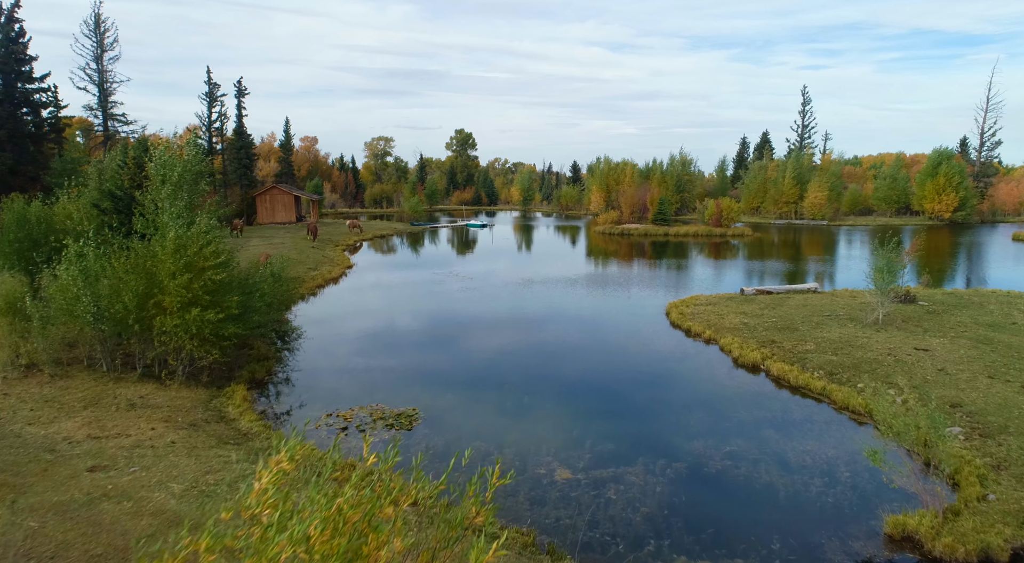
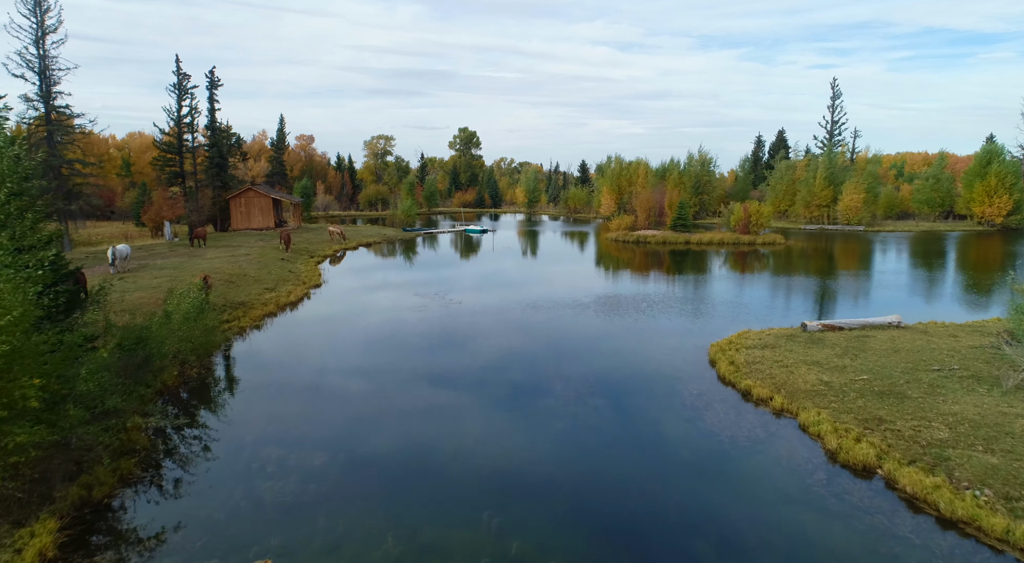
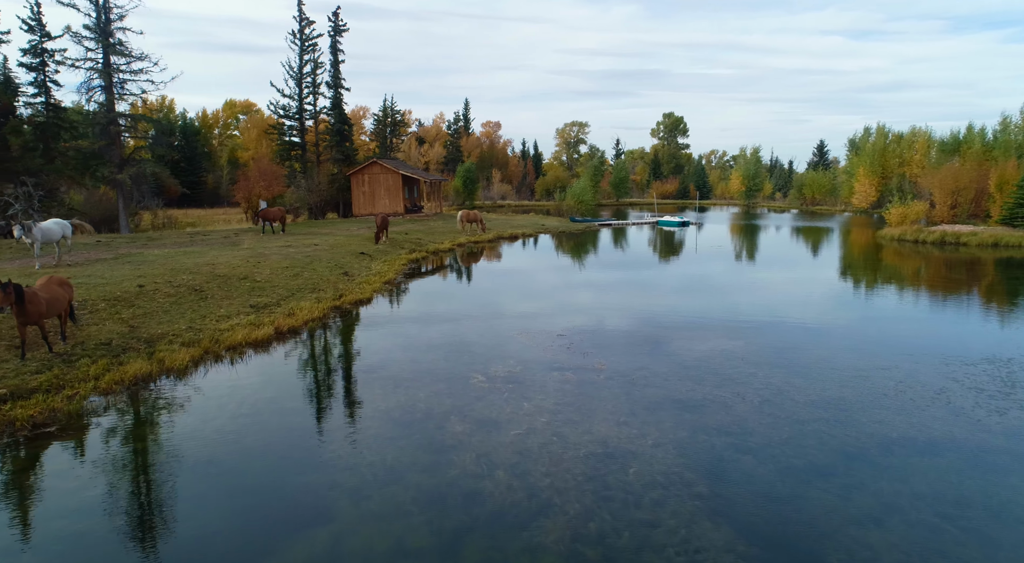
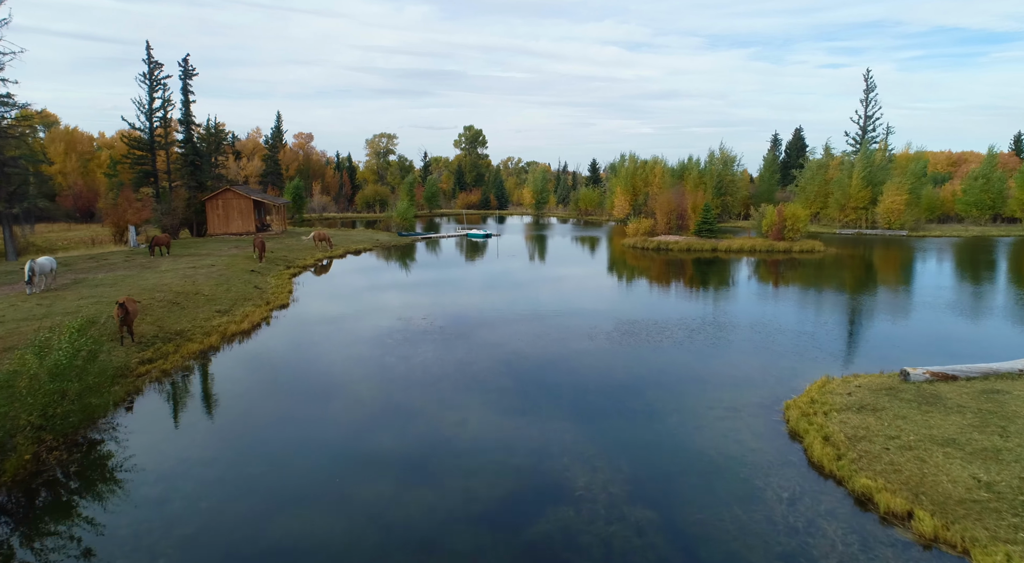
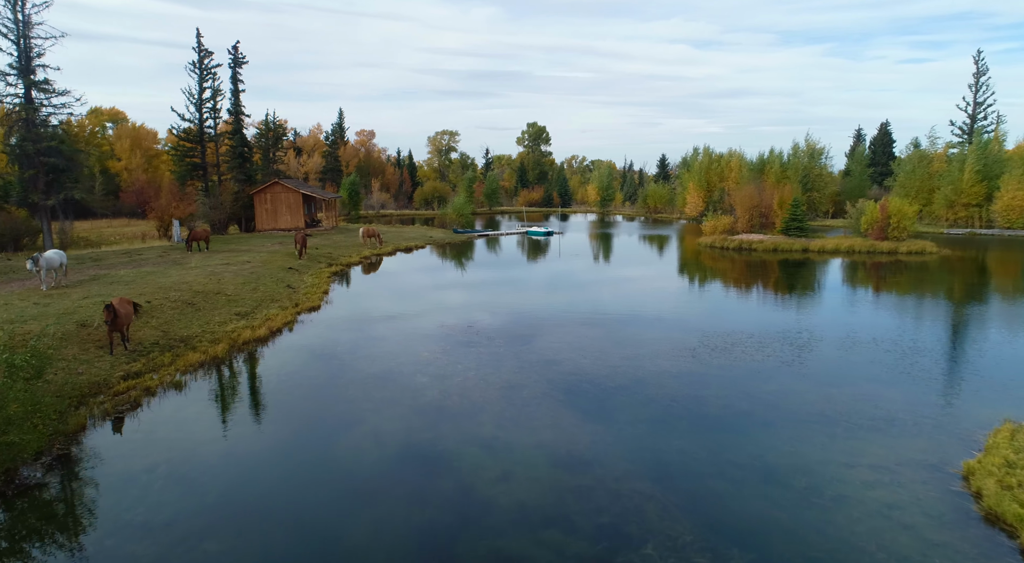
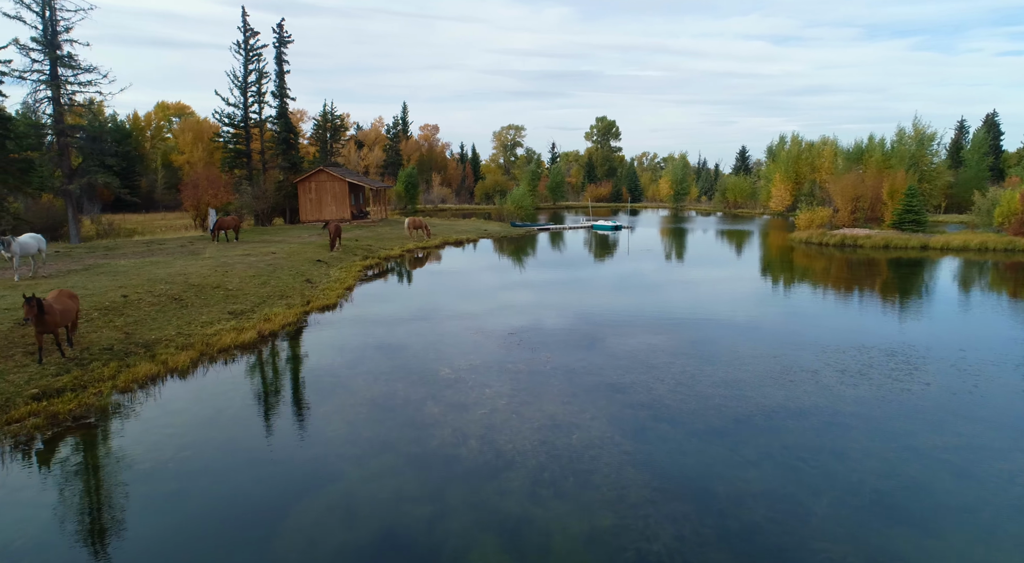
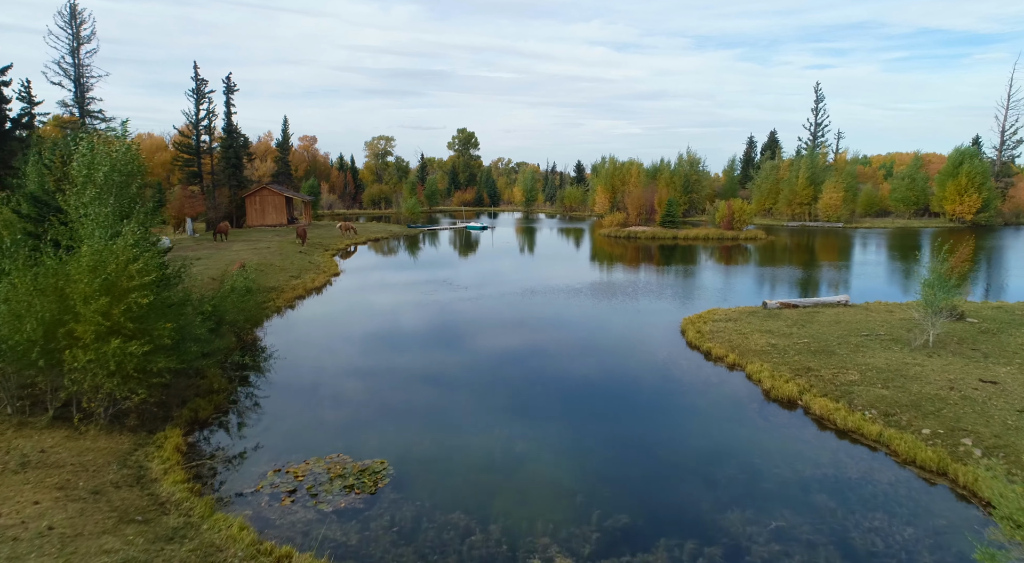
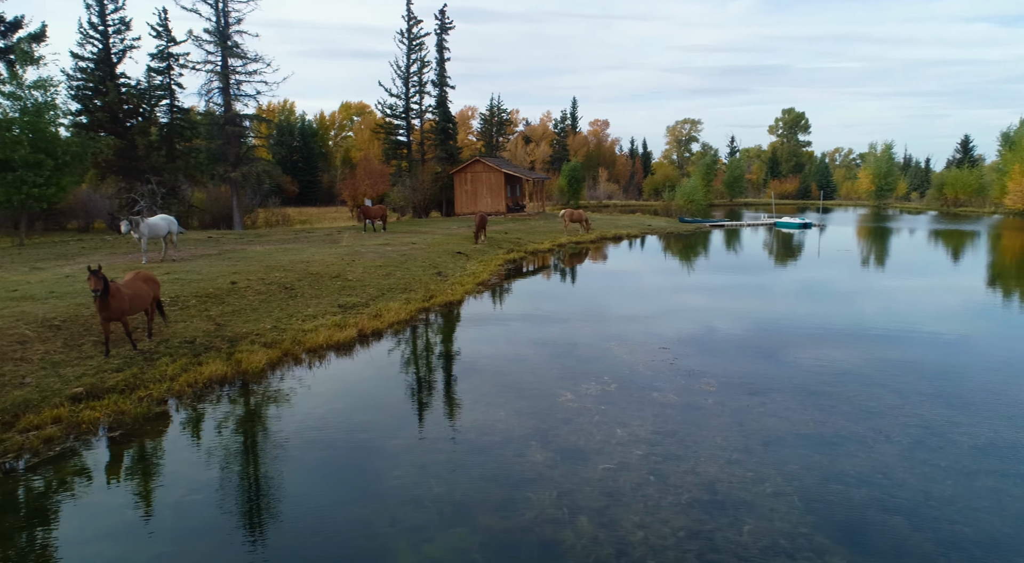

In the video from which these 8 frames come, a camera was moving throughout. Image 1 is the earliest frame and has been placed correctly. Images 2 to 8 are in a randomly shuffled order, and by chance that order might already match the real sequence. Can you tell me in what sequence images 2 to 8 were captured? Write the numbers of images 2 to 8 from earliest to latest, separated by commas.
7, 2, 4, 5, 6, 3, 8
